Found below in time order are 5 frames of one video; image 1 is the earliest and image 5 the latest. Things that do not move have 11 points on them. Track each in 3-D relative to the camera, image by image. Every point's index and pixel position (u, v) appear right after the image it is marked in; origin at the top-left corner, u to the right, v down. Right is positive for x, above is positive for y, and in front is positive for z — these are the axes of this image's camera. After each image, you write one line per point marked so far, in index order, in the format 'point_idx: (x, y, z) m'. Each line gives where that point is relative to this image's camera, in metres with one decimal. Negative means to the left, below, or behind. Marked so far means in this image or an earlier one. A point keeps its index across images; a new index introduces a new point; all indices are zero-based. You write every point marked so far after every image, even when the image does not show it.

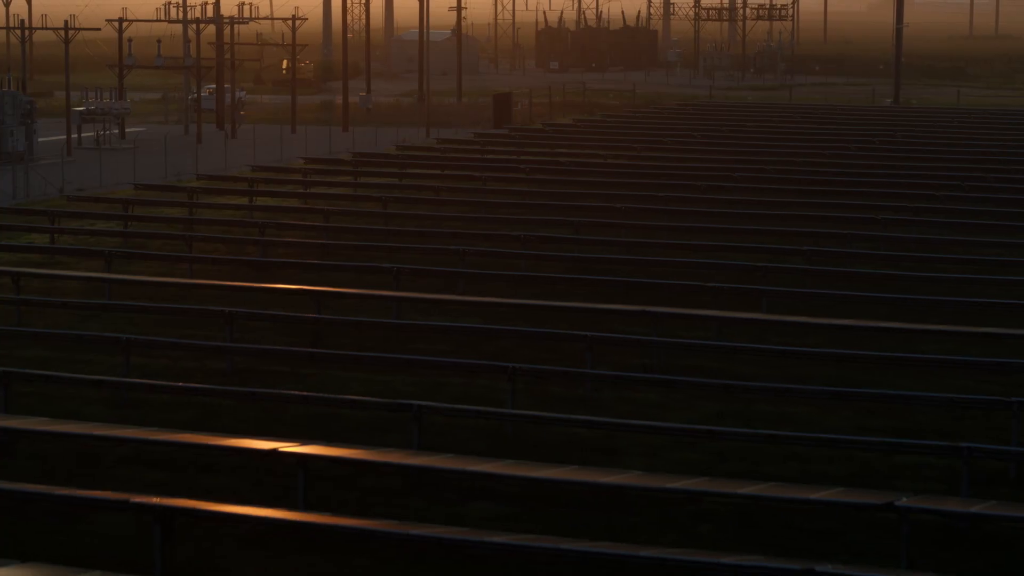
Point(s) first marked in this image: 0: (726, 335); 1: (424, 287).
0: (+1.8, -0.4, +16.2) m
1: (-0.9, 0.0, +18.4) m
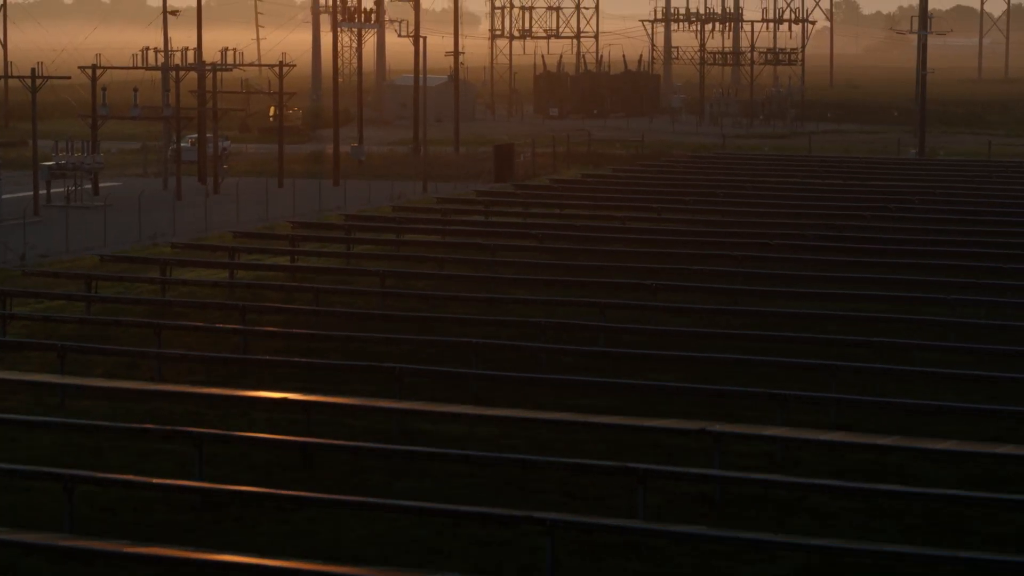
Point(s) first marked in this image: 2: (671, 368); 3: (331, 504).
0: (+1.9, -1.2, +13.6) m
1: (-0.7, -0.8, +15.7) m
2: (+1.4, -0.7, +16.6) m
3: (-1.0, -1.2, +10.9) m
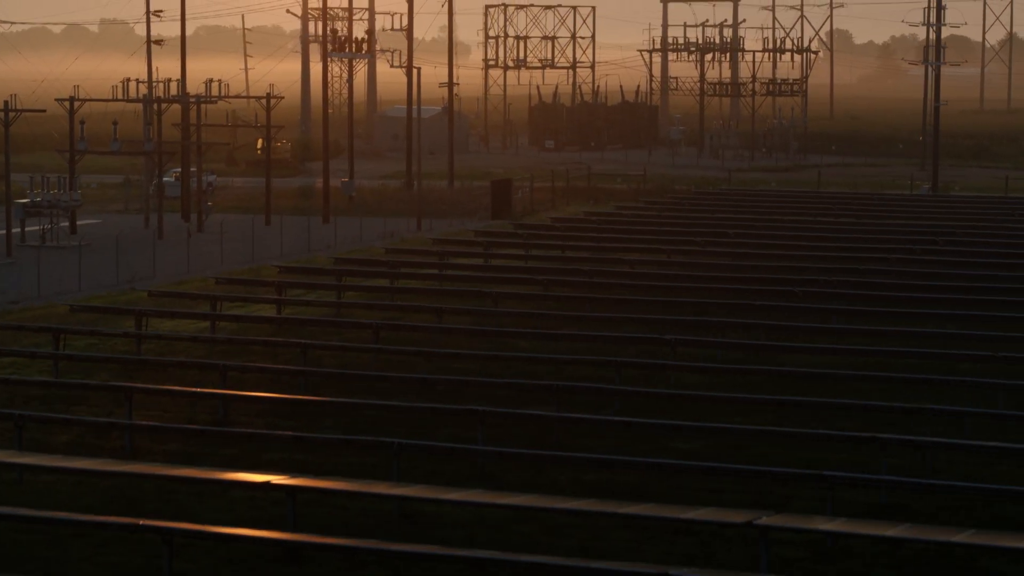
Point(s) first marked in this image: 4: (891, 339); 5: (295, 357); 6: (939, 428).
0: (+2.0, -1.6, +11.9) m
1: (-0.6, -1.2, +14.0) m
2: (+1.4, -1.2, +14.9) m
3: (-0.9, -1.6, +9.2) m
4: (+3.9, -0.5, +20.0) m
5: (-2.1, -0.7, +18.5) m
6: (+3.4, -1.1, +15.6) m
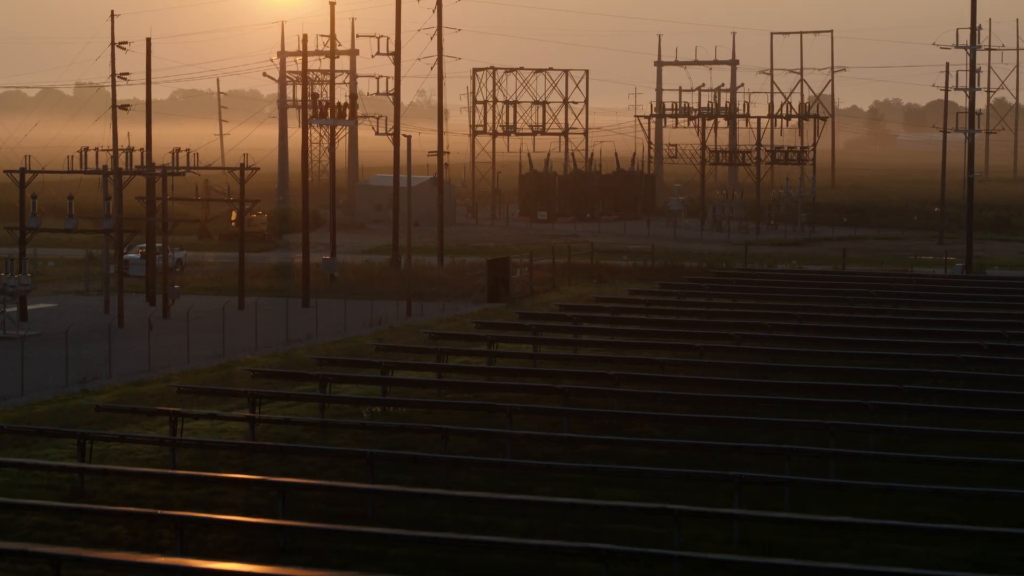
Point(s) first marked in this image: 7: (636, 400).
0: (+2.3, -2.3, +8.5) m
1: (-0.3, -2.0, +10.5) m
2: (+1.7, -2.0, +11.5) m
3: (-0.6, -2.2, +5.7) m
4: (+4.1, -1.5, +16.6) m
5: (-1.9, -1.6, +15.0) m
6: (+3.6, -2.0, +12.2) m
7: (+1.2, -1.1, +19.1) m
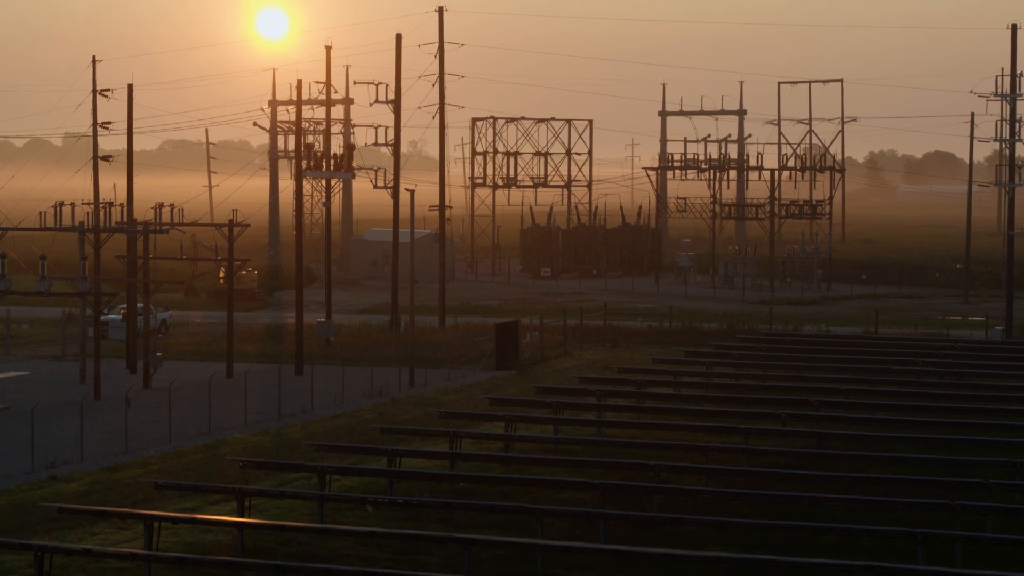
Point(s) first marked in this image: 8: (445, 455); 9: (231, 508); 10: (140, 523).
0: (+2.6, -2.7, +5.9) m
1: (-0.1, -2.5, +8.0) m
2: (+2.0, -2.5, +9.0) m
3: (-0.3, -2.6, +3.2) m
4: (+4.3, -2.1, +14.1) m
5: (-1.6, -2.2, +12.5) m
6: (+3.9, -2.5, +9.7) m
7: (+1.5, -1.8, +16.6) m
8: (-0.6, -1.6, +19.1) m
9: (-2.4, -1.9, +16.8) m
10: (-2.8, -1.8, +14.8) m
